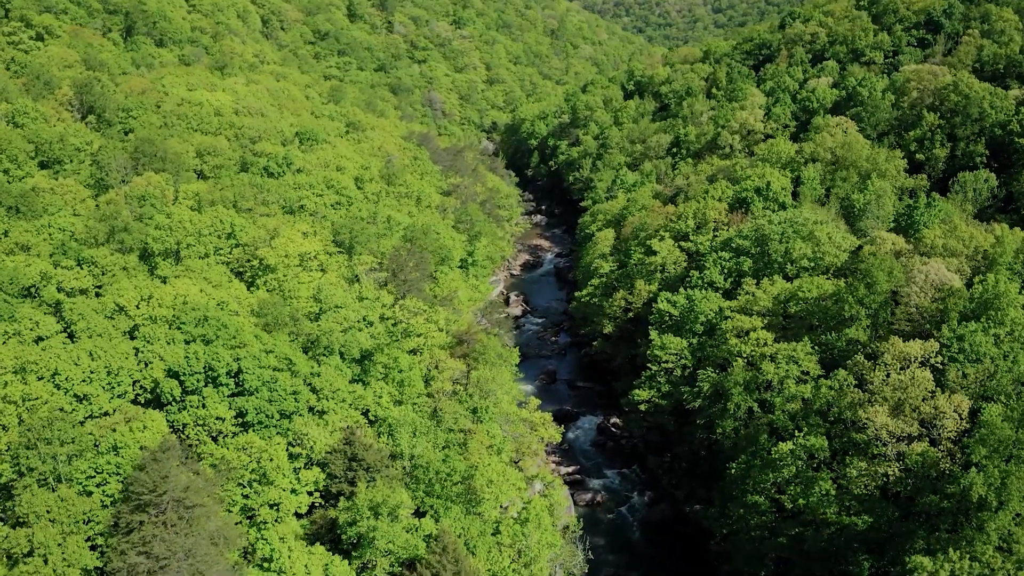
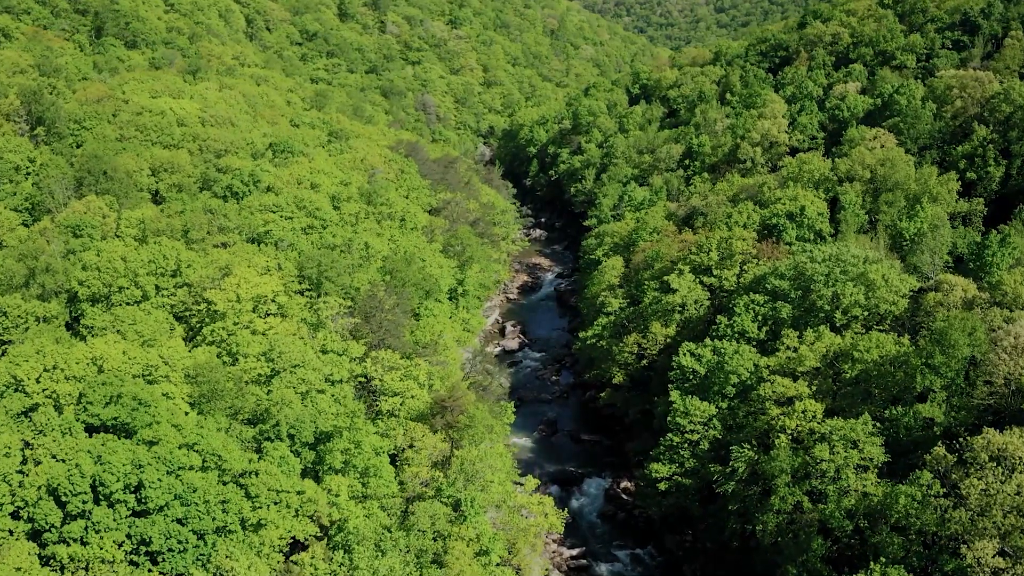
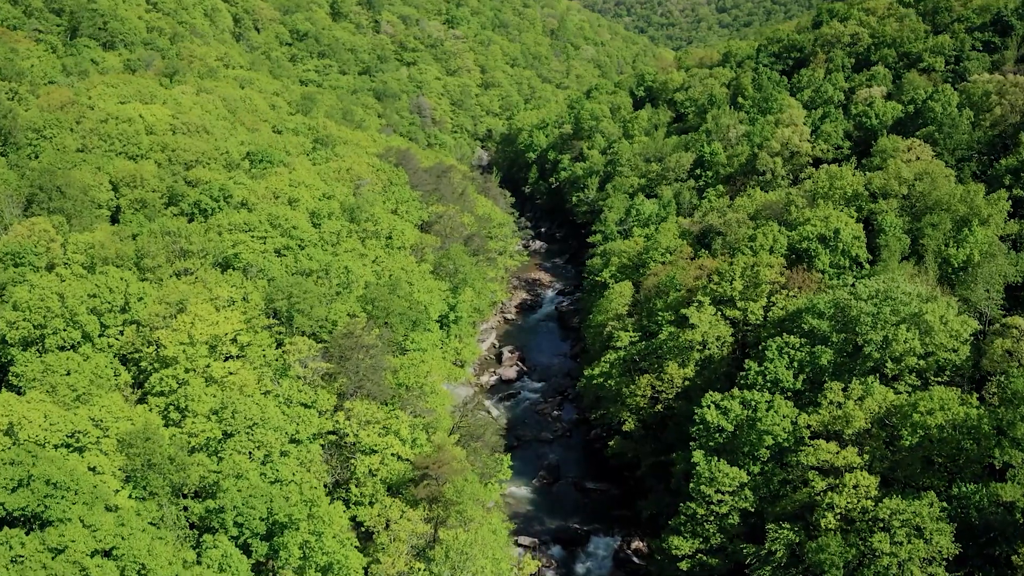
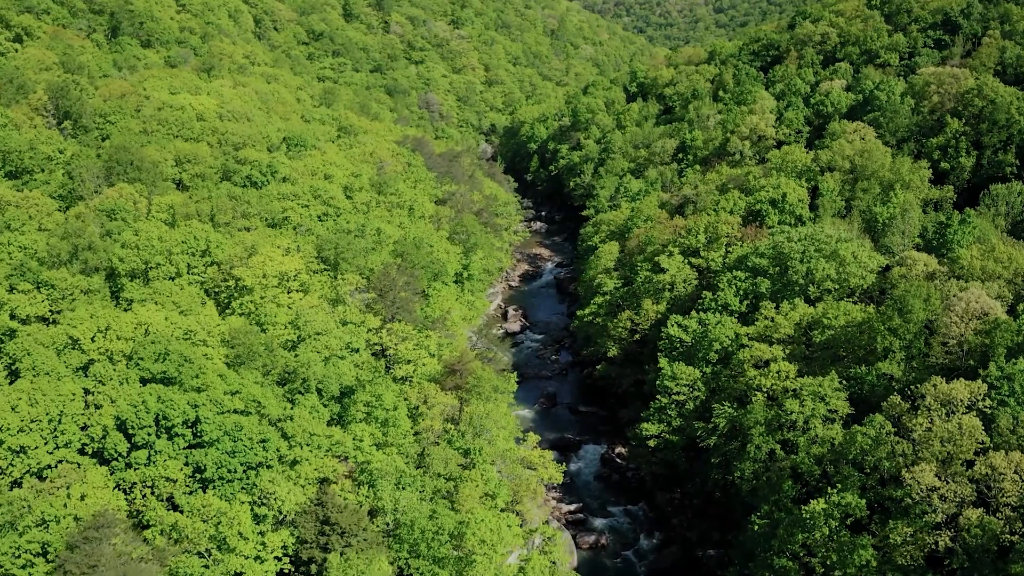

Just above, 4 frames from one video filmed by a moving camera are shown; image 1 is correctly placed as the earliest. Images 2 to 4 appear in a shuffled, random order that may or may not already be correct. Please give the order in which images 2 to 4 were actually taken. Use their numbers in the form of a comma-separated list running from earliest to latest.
4, 2, 3
